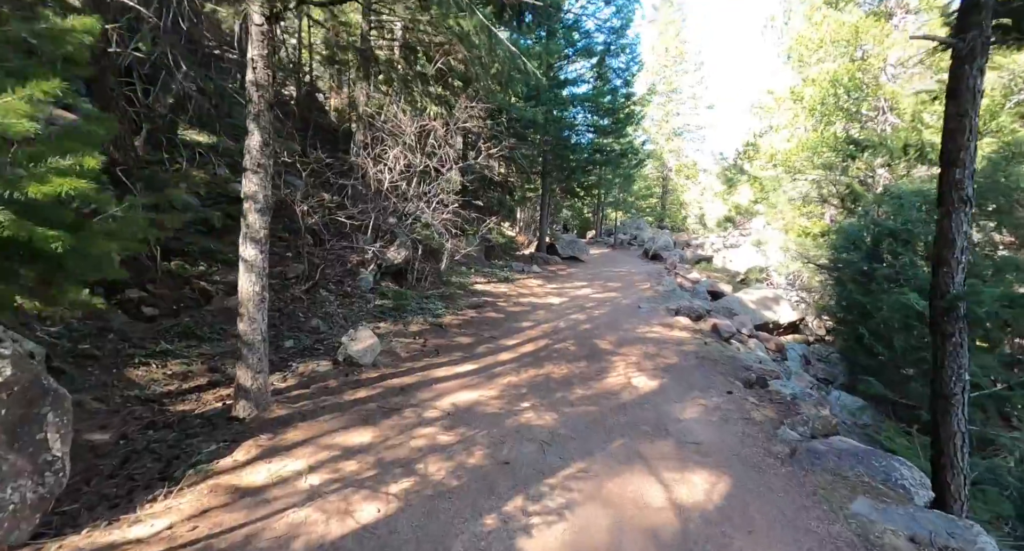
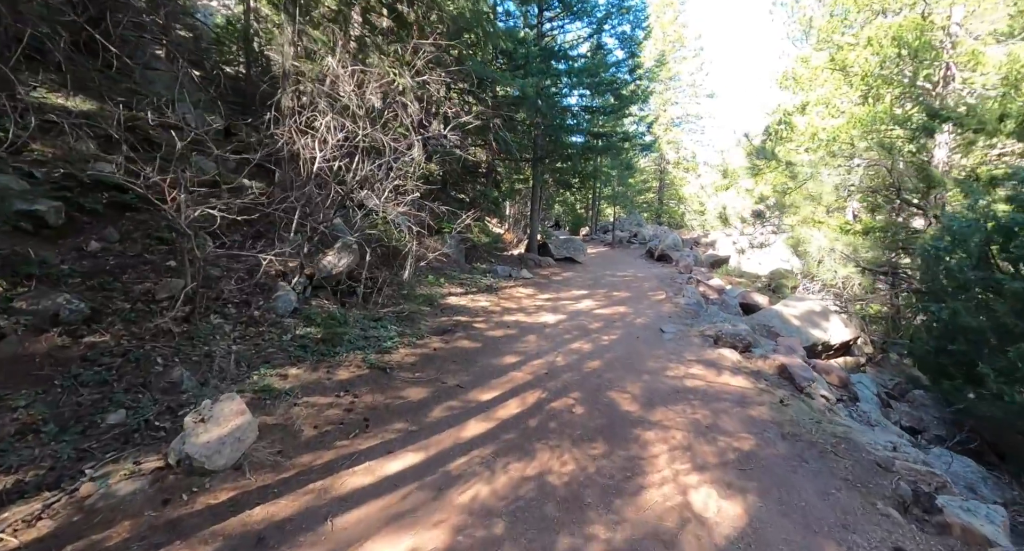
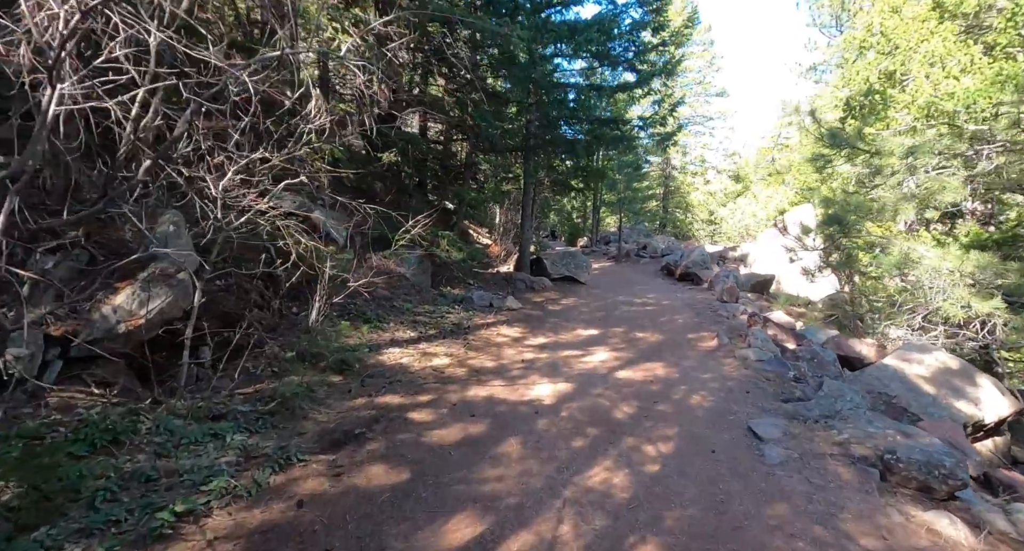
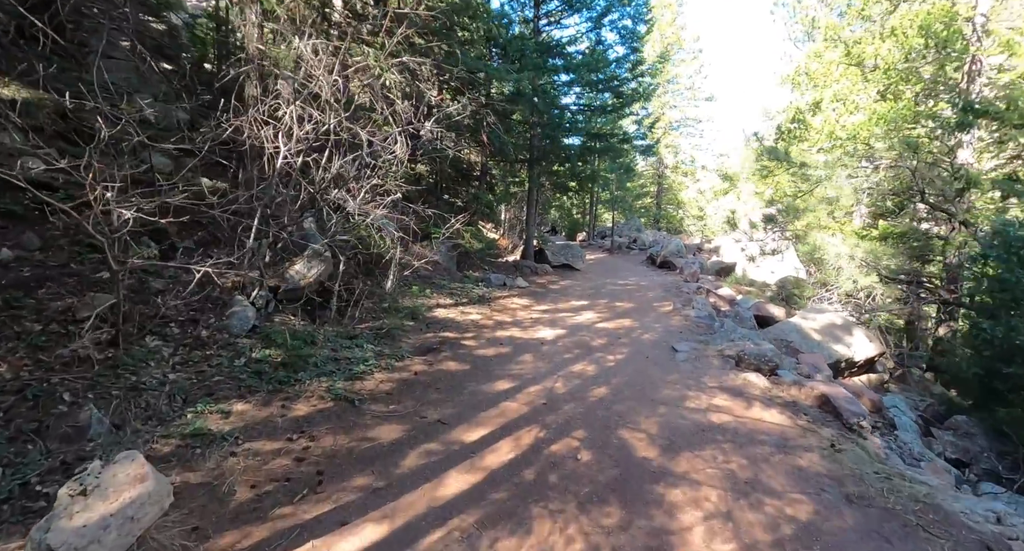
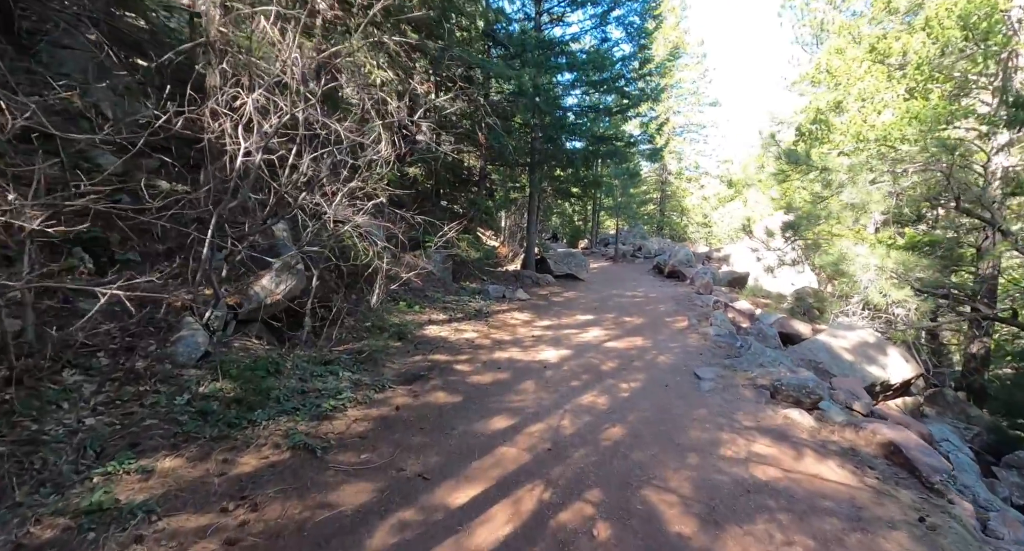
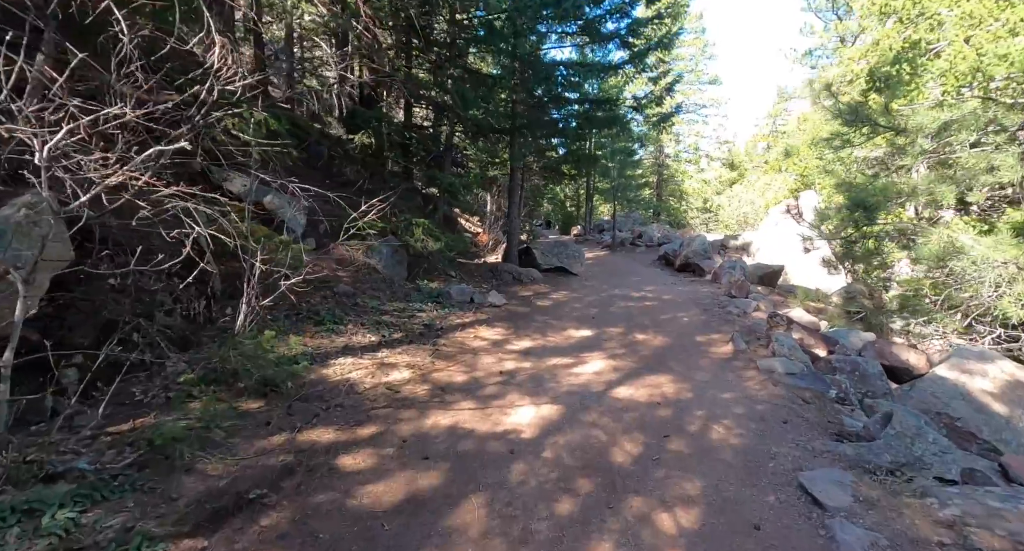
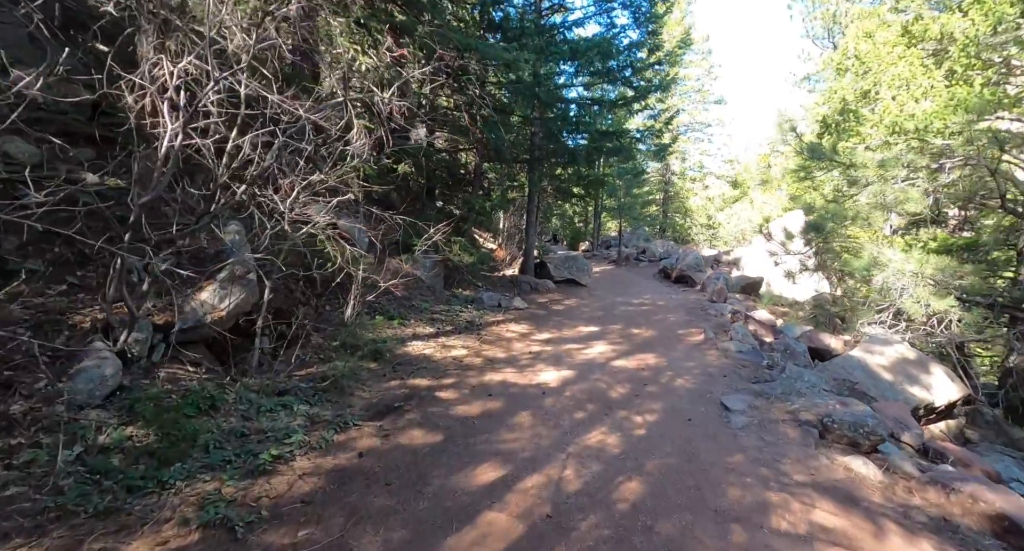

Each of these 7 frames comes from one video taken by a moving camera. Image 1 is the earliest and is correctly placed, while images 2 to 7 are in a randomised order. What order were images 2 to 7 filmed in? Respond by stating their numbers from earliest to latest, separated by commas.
2, 4, 5, 7, 3, 6
